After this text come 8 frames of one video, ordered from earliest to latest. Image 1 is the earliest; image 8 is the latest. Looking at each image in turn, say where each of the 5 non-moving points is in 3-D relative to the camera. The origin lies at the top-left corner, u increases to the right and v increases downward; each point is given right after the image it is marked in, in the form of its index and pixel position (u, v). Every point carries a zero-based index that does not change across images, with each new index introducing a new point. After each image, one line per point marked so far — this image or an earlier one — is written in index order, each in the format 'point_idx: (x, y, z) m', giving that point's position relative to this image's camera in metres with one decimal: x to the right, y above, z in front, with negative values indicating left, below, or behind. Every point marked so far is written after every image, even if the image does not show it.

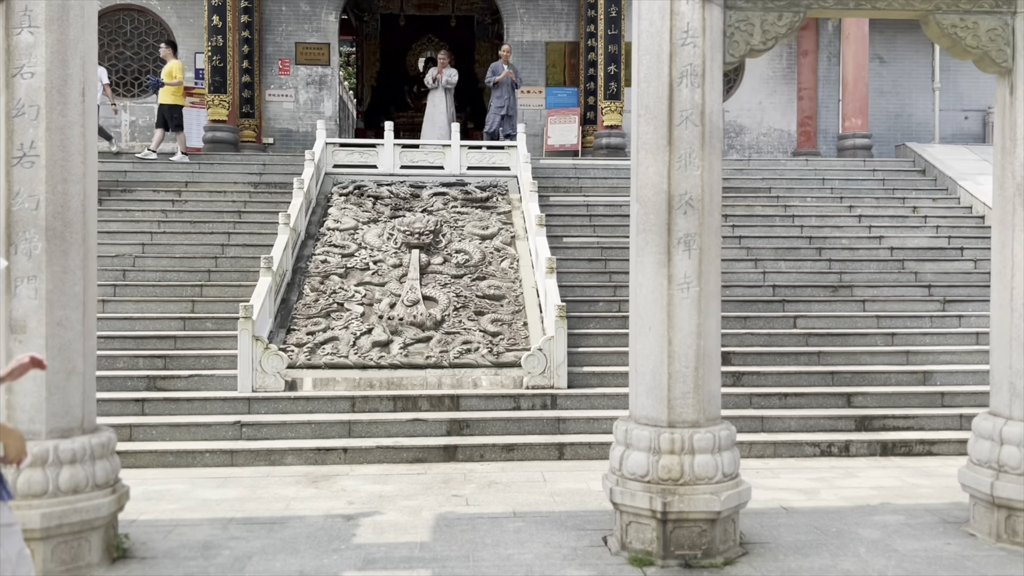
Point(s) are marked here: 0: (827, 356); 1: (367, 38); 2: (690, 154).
0: (+2.7, -0.6, +7.4) m
1: (-2.7, +4.7, +16.2) m
2: (+0.9, +0.6, +4.2) m
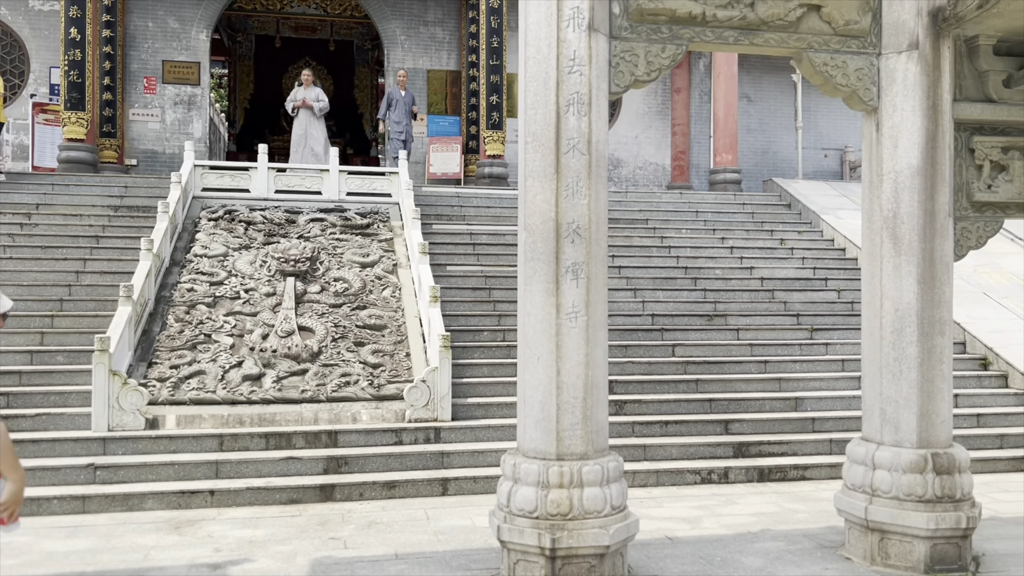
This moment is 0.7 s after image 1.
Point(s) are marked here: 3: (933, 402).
0: (+1.7, -0.8, +7.5) m
1: (-4.9, +4.2, +15.6) m
2: (+0.3, +0.5, +4.1) m
3: (+2.2, -0.6, +4.5) m
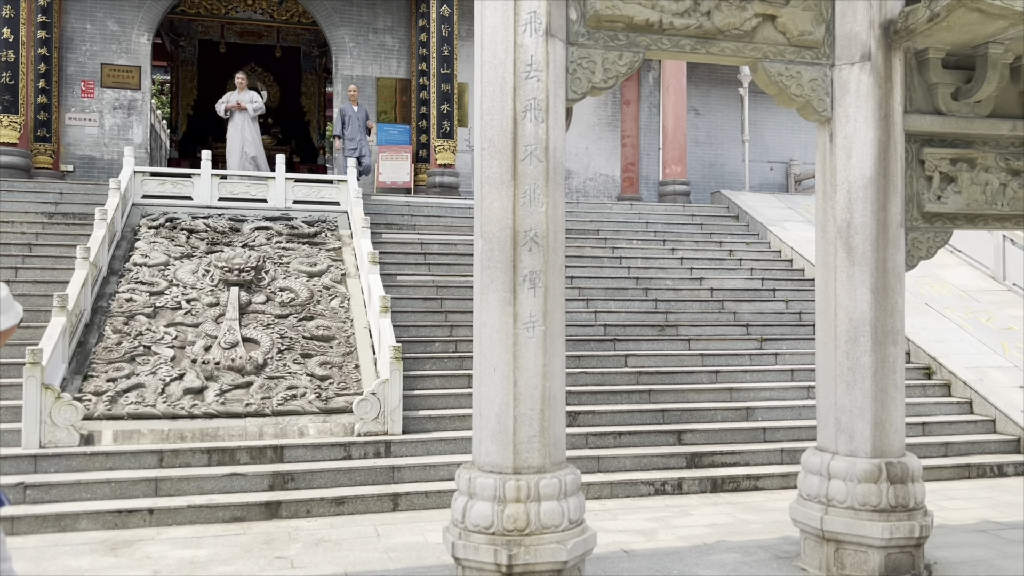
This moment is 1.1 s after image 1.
0: (+1.3, -0.9, +7.5) m
1: (-5.8, +4.0, +15.3) m
2: (+0.1, +0.5, +4.0) m
3: (+2.0, -0.6, +4.5) m
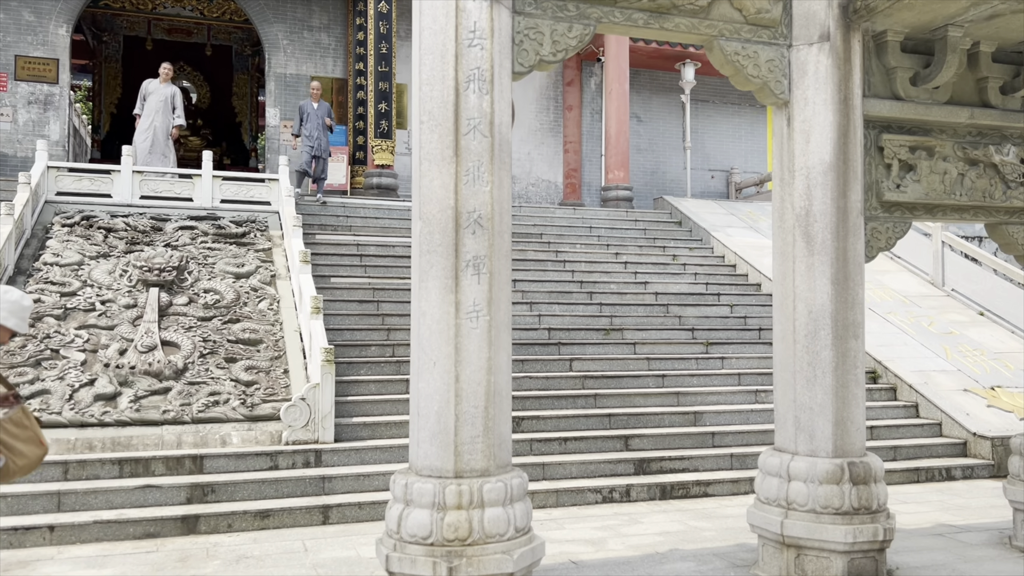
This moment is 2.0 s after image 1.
0: (+0.8, -0.9, +7.2) m
1: (-6.9, +3.9, +14.5) m
2: (-0.1, +0.5, +3.7) m
3: (+1.7, -0.6, +4.3) m
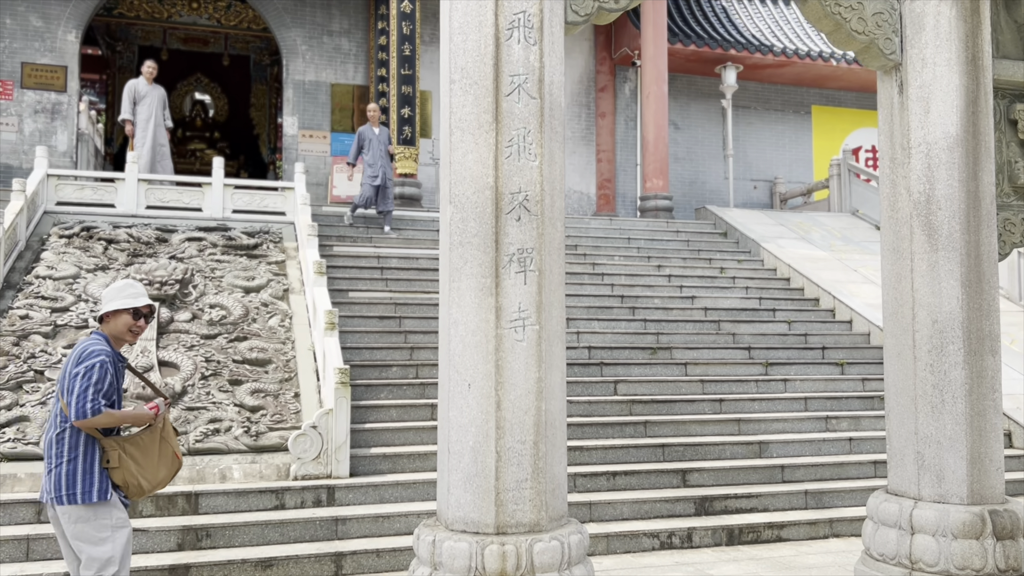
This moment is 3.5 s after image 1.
0: (+1.1, -1.0, +6.4) m
1: (-6.4, +3.6, +14.0) m
2: (0.0, +0.5, +2.9) m
3: (+1.9, -0.6, +3.4) m
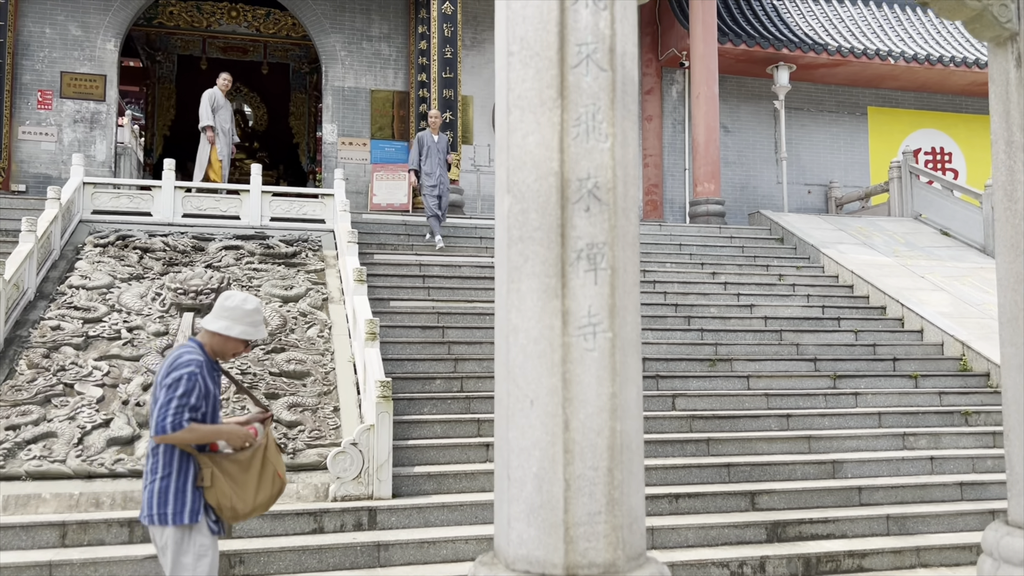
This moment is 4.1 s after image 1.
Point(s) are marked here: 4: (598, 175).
0: (+1.4, -1.1, +5.9) m
1: (-5.7, +3.4, +14.0) m
2: (+0.2, +0.5, +2.5) m
3: (+2.1, -0.6, +2.9) m
4: (+0.3, +0.3, +2.5) m
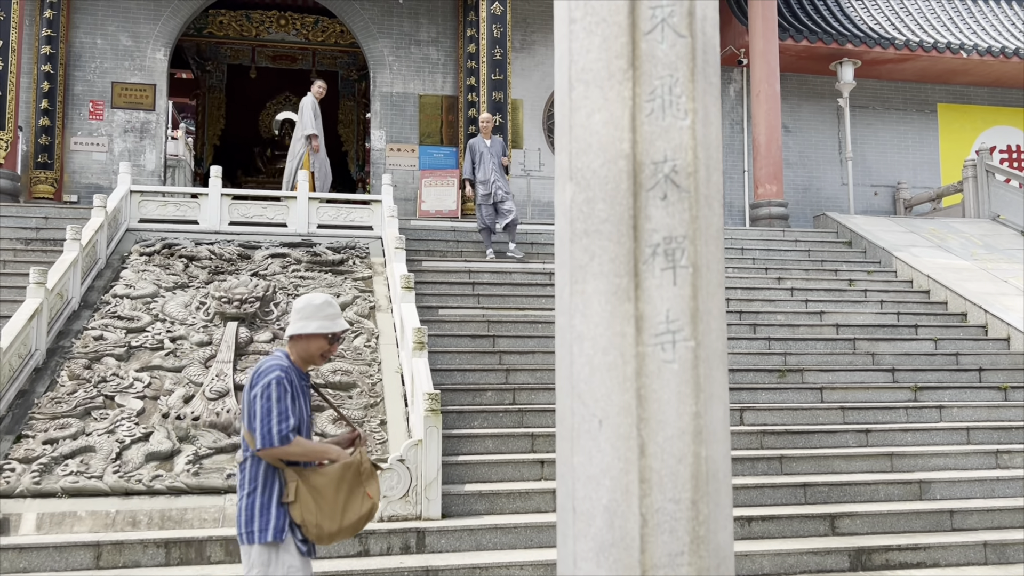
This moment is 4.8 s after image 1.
0: (+1.8, -1.1, +5.5) m
1: (-4.9, +3.2, +14.0) m
2: (+0.4, +0.5, +2.2) m
3: (+2.3, -0.6, +2.4) m
4: (+0.4, +0.3, +2.2) m
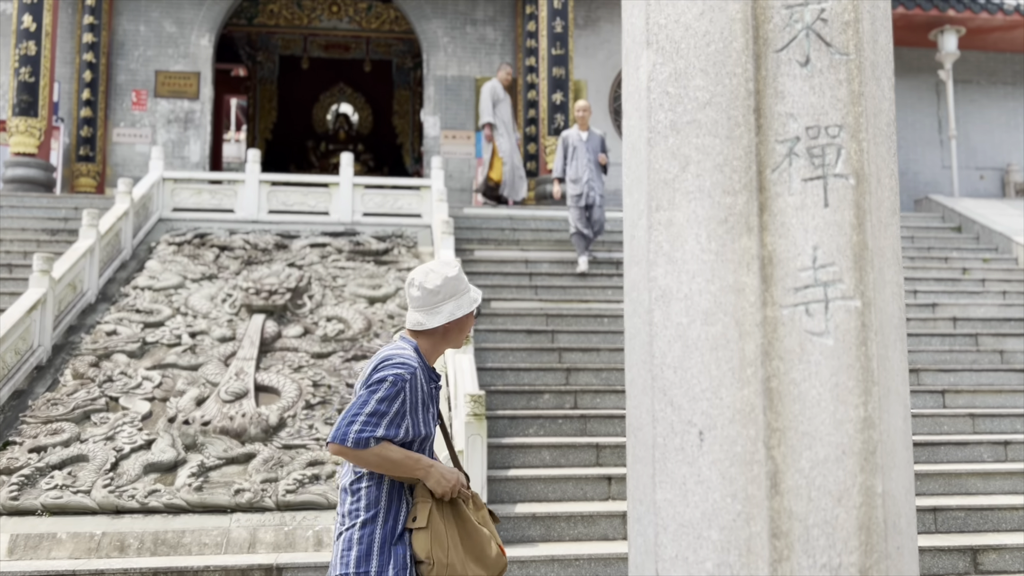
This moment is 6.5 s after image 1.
0: (+2.1, -1.0, +4.5) m
1: (-3.9, +3.2, +13.5) m
2: (+0.5, +0.6, +1.3) m
3: (+2.4, -0.5, +1.4) m
4: (+0.5, +0.4, +1.3) m
